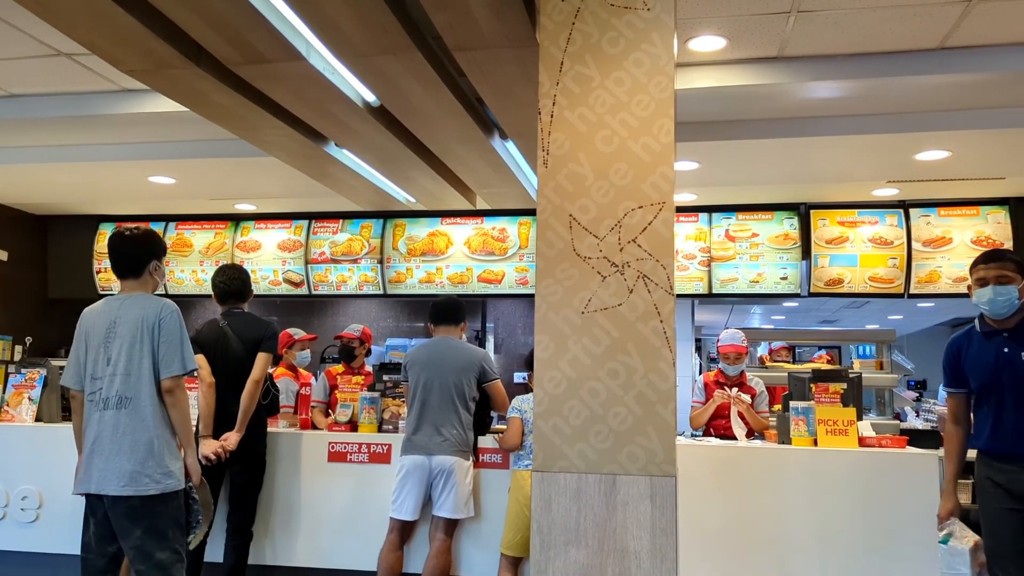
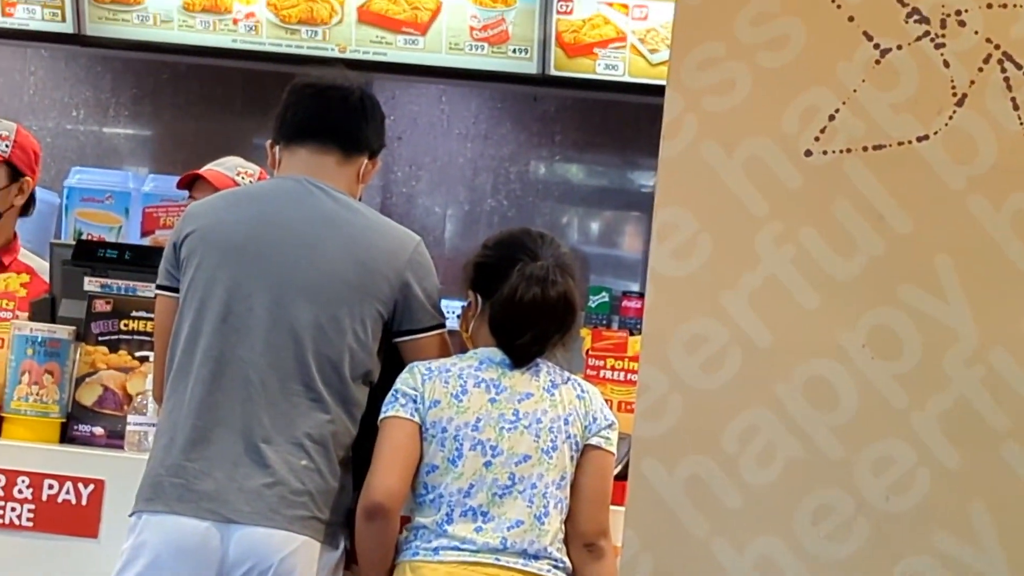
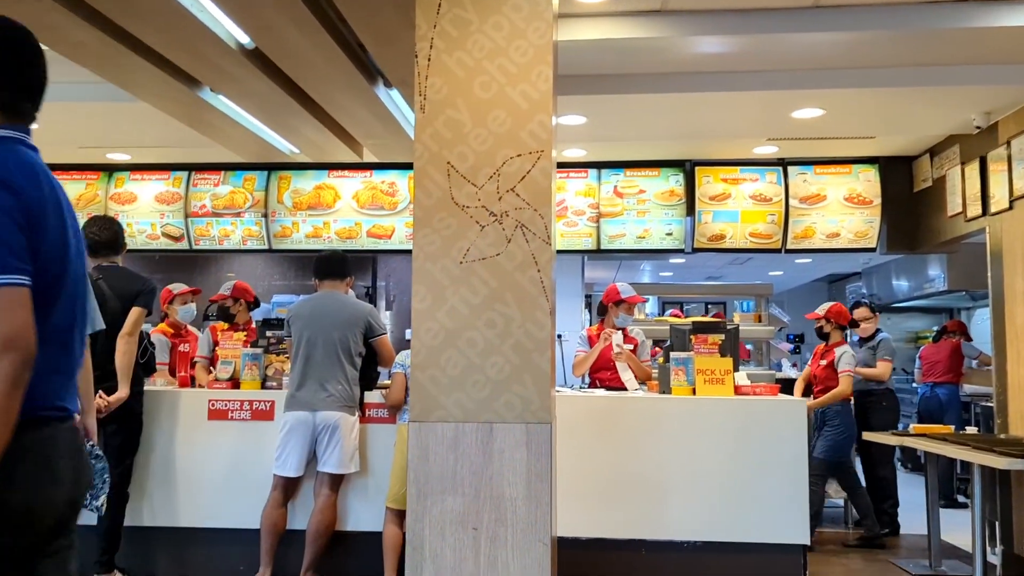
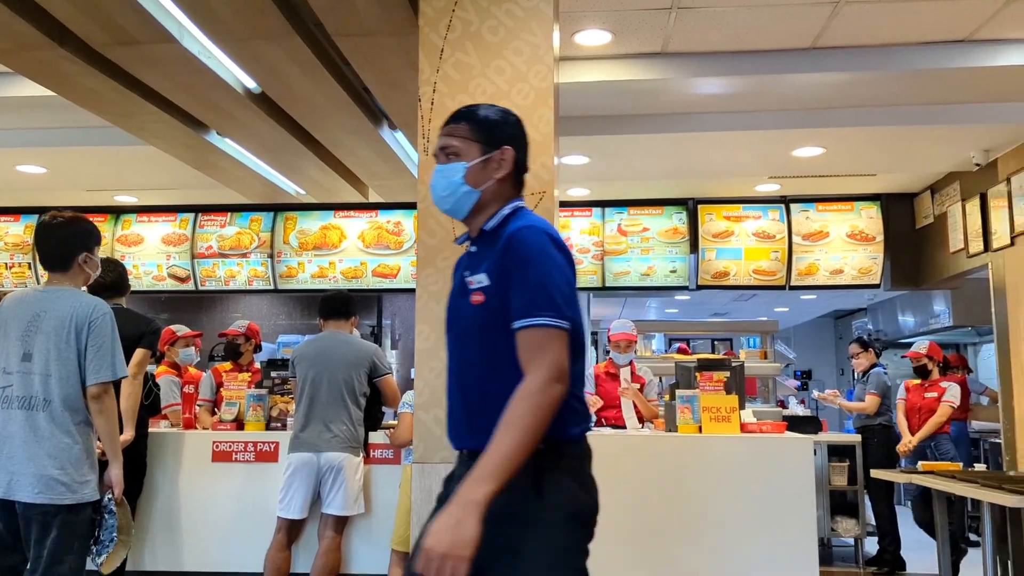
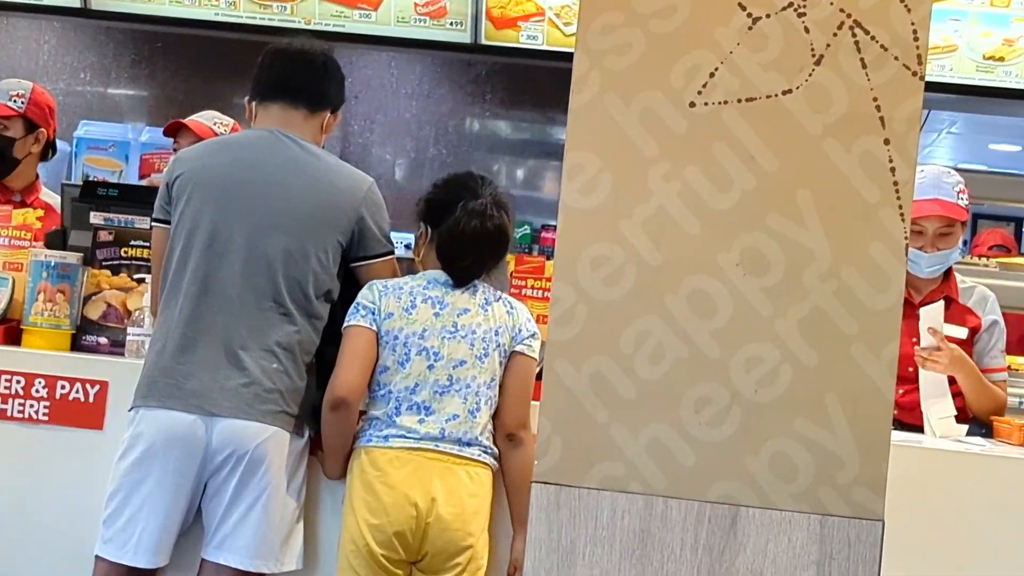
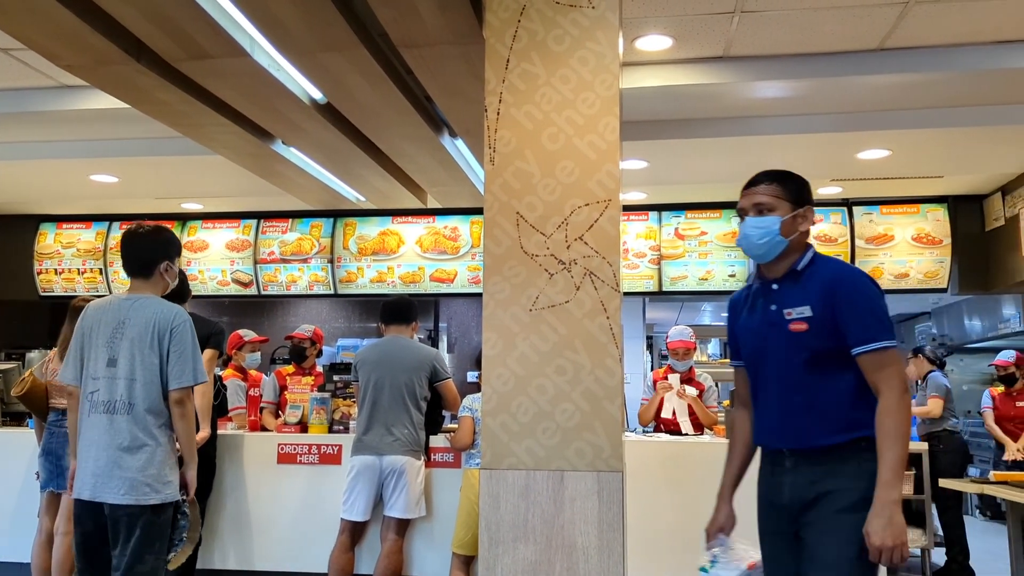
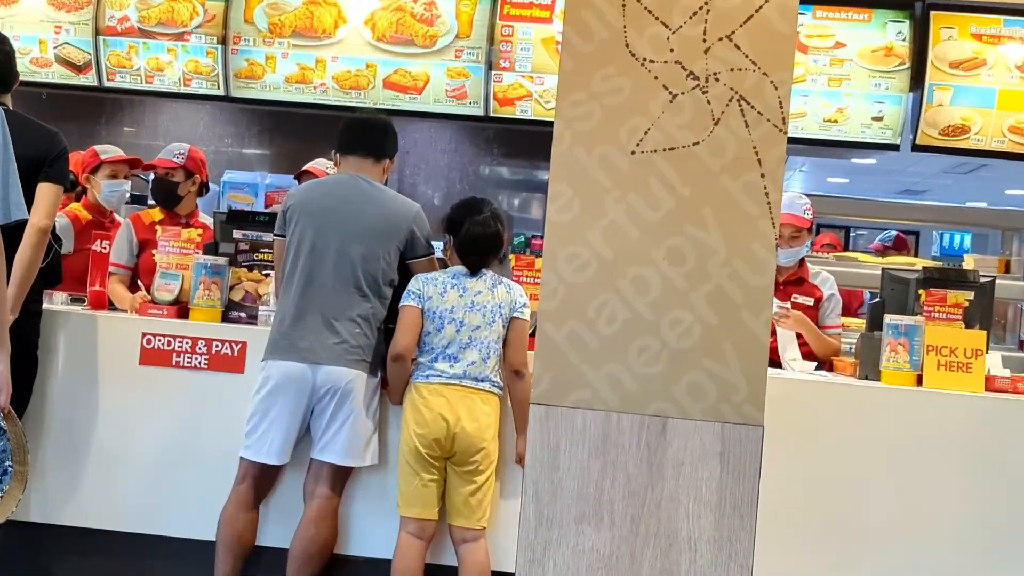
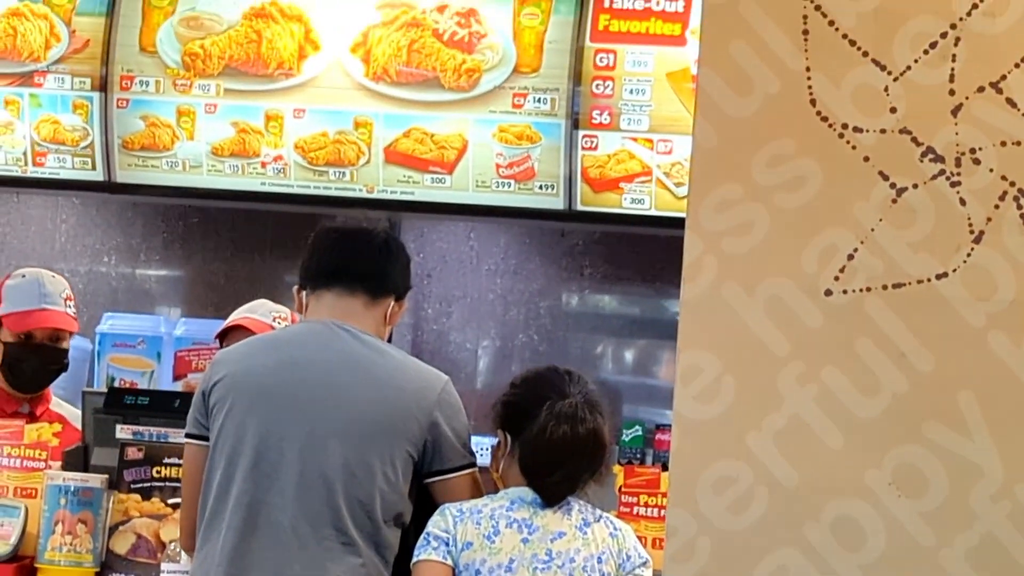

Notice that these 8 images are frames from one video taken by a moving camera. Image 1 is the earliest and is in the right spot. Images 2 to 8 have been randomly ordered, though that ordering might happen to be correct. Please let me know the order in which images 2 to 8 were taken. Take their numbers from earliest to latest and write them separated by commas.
6, 4, 3, 7, 5, 2, 8
